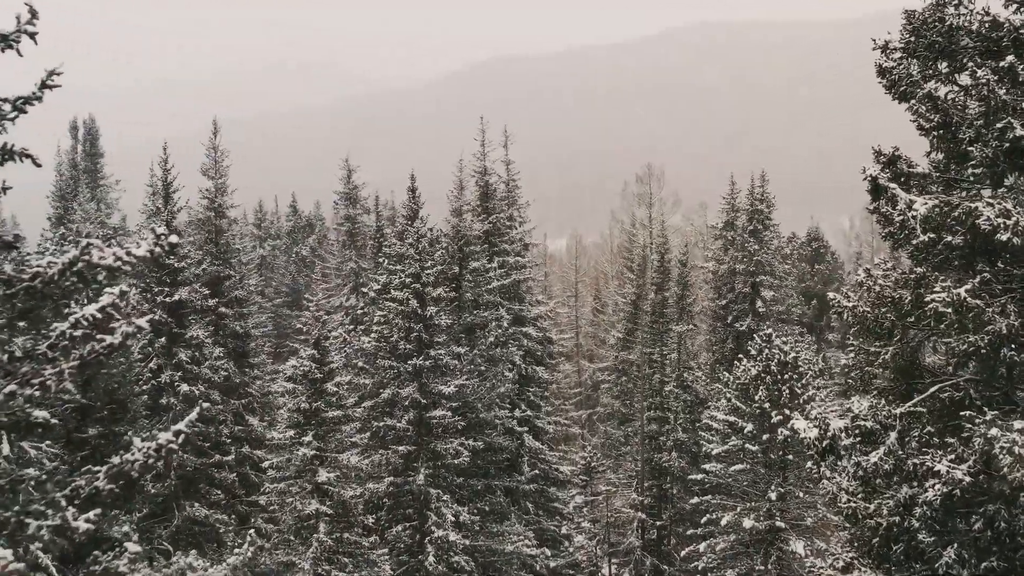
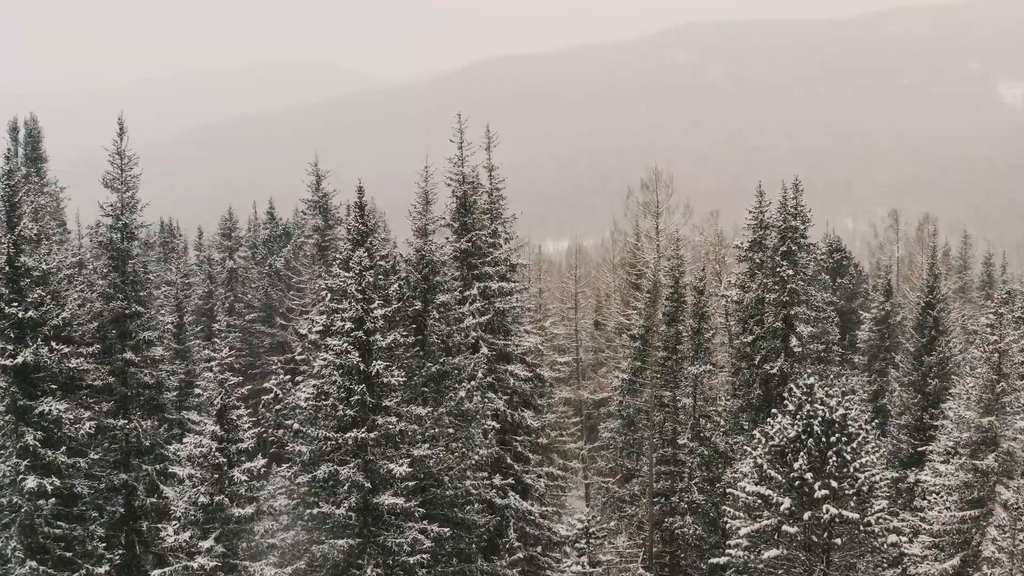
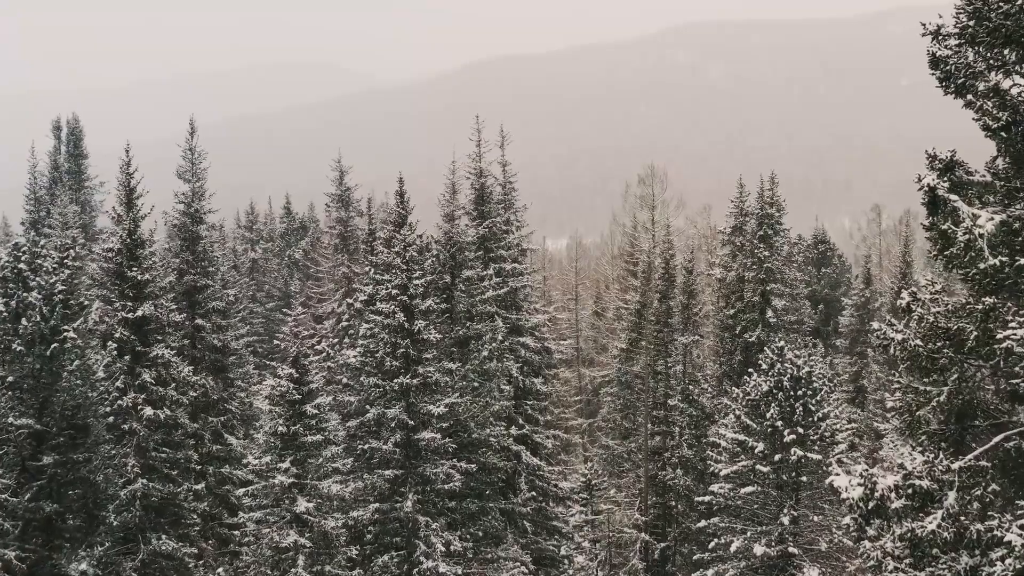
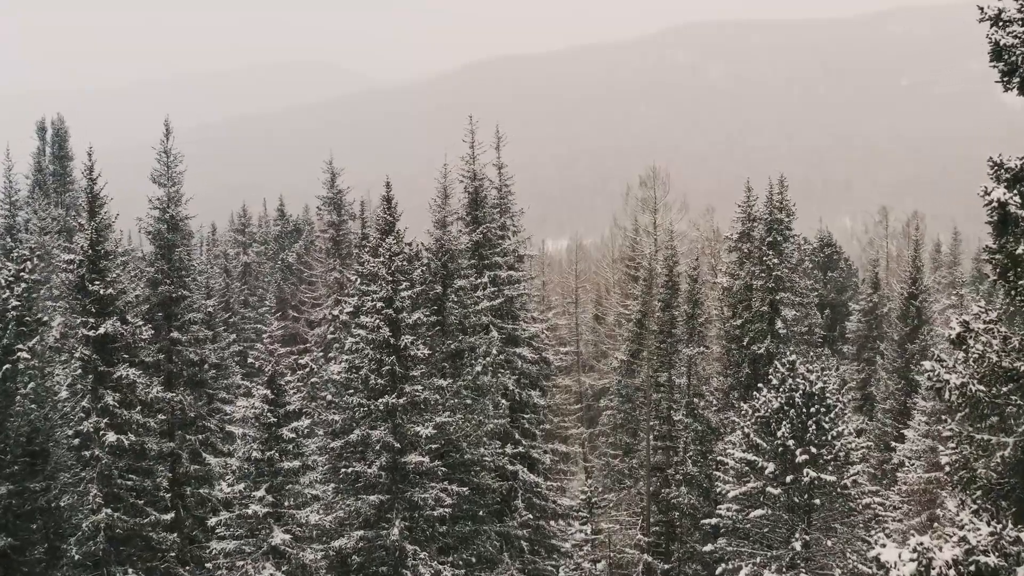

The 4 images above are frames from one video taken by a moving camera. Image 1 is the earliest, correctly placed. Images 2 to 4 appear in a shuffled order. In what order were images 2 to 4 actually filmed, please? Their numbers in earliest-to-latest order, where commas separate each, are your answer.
3, 4, 2
